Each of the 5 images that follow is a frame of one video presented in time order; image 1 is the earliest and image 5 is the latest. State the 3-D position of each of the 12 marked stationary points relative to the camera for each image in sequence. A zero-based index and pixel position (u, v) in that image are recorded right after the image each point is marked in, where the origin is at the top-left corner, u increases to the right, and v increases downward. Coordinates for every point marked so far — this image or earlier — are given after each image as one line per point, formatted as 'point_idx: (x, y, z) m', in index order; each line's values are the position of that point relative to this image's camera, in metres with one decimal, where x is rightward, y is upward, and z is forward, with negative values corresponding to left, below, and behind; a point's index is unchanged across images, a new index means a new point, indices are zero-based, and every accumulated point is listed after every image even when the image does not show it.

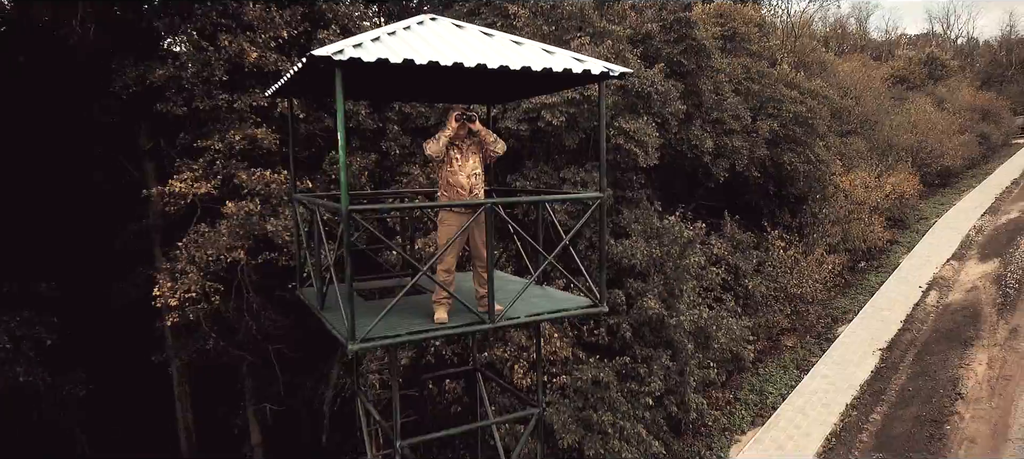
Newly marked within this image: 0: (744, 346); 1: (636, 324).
0: (+3.3, -1.7, +9.3) m
1: (+1.4, -1.1, +7.3) m
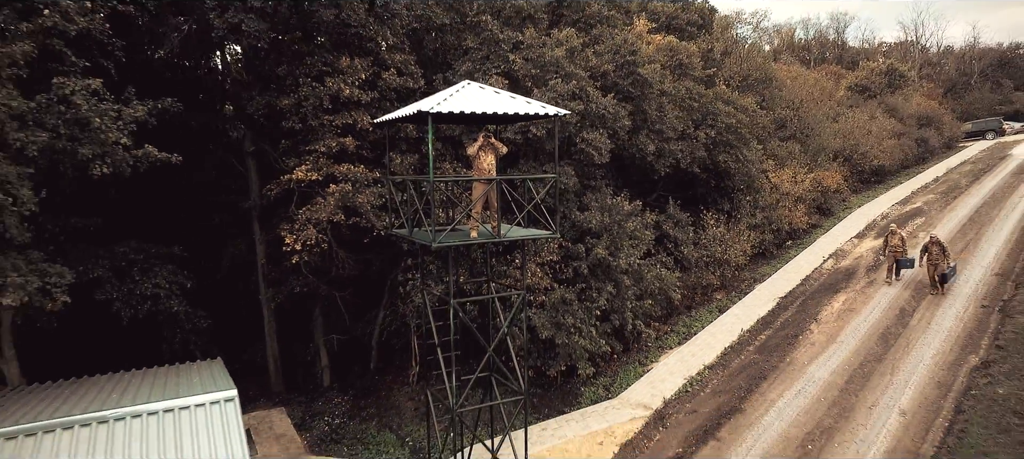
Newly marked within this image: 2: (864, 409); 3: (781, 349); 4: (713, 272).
0: (+3.3, -1.3, +13.1) m
1: (+1.4, -0.7, +11.1) m
2: (+4.9, -2.5, +8.9) m
3: (+4.7, -2.1, +11.2) m
4: (+4.6, -0.9, +14.6) m
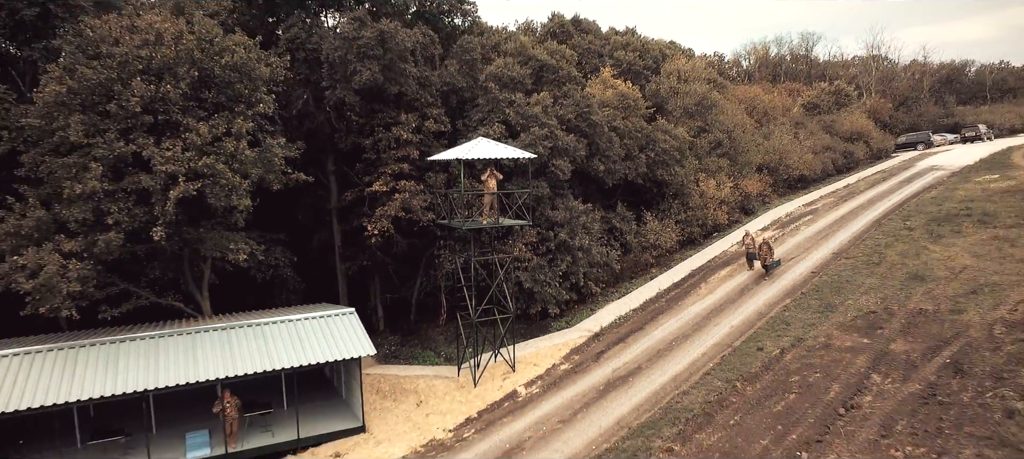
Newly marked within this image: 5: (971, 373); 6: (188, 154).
0: (+3.2, -1.1, +19.4) m
1: (+1.2, -0.5, +17.5) m
2: (+4.8, -2.3, +15.2) m
3: (+4.6, -1.9, +17.5) m
4: (+4.5, -0.7, +20.9) m
5: (+7.5, -2.3, +10.3) m
6: (-6.3, +1.5, +12.4) m
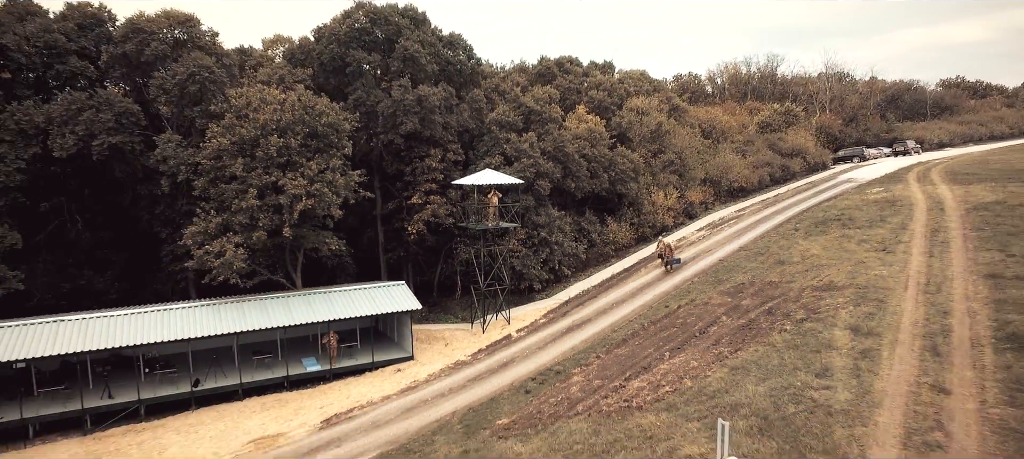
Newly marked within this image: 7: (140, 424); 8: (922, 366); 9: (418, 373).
0: (+3.0, -1.1, +26.7) m
1: (+1.1, -0.5, +24.8) m
2: (+4.6, -2.3, +22.5) m
3: (+4.4, -1.9, +24.8) m
4: (+4.3, -0.8, +28.3) m
5: (+7.3, -2.3, +17.7) m
6: (-6.5, +1.5, +19.8) m
7: (-9.7, -5.1, +16.6) m
8: (+8.4, -2.8, +12.9) m
9: (-2.8, -4.3, +19.0) m
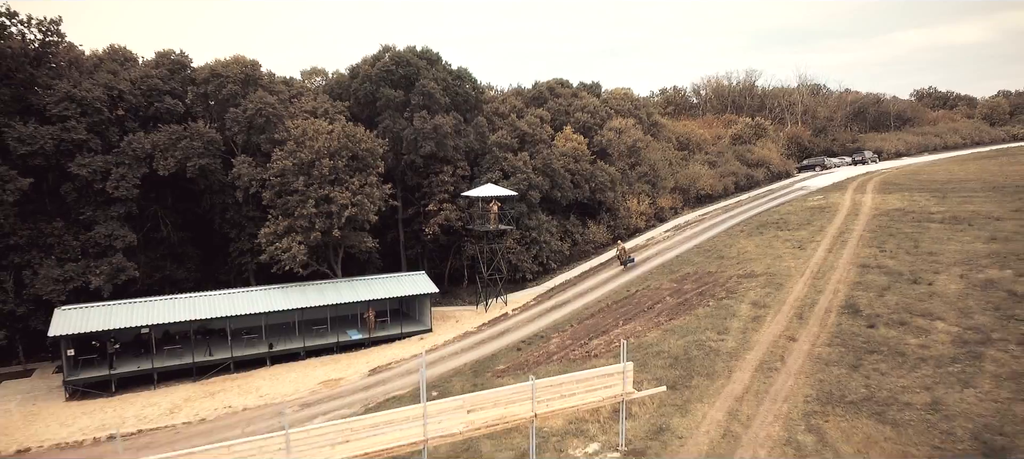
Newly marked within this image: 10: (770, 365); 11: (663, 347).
0: (+2.9, -1.2, +32.6) m
1: (+1.0, -0.5, +30.7) m
2: (+4.5, -2.4, +28.4) m
3: (+4.3, -2.0, +30.7) m
4: (+4.2, -0.8, +34.2) m
5: (+7.2, -2.4, +23.6) m
6: (-6.6, +1.4, +25.7) m
7: (-9.9, -5.1, +22.5) m
8: (+8.2, -2.8, +18.8) m
9: (-3.0, -4.3, +24.9) m
10: (+6.7, -3.5, +16.4) m
11: (+4.6, -3.5, +19.1) m
